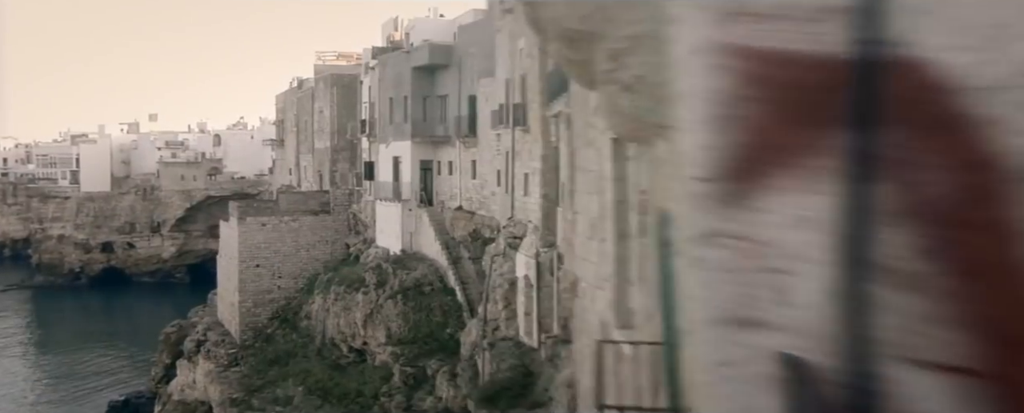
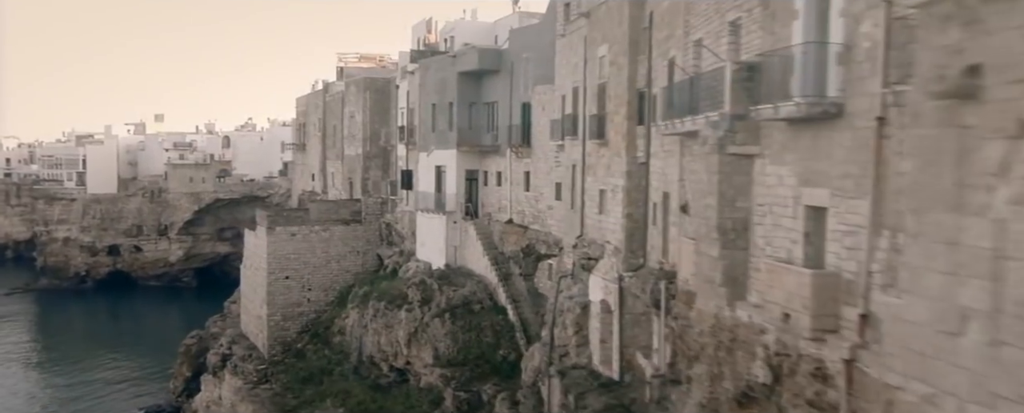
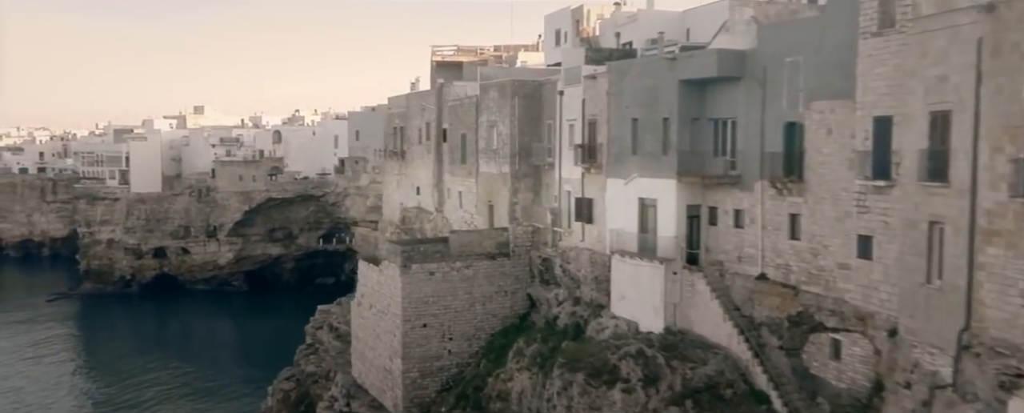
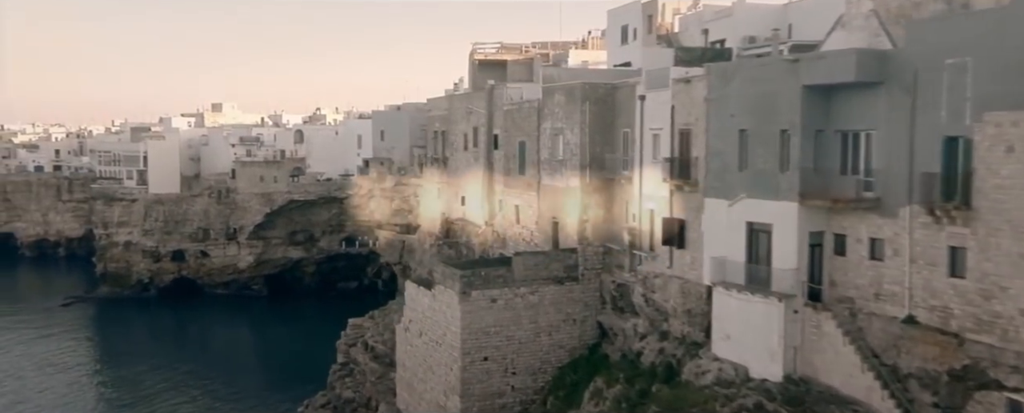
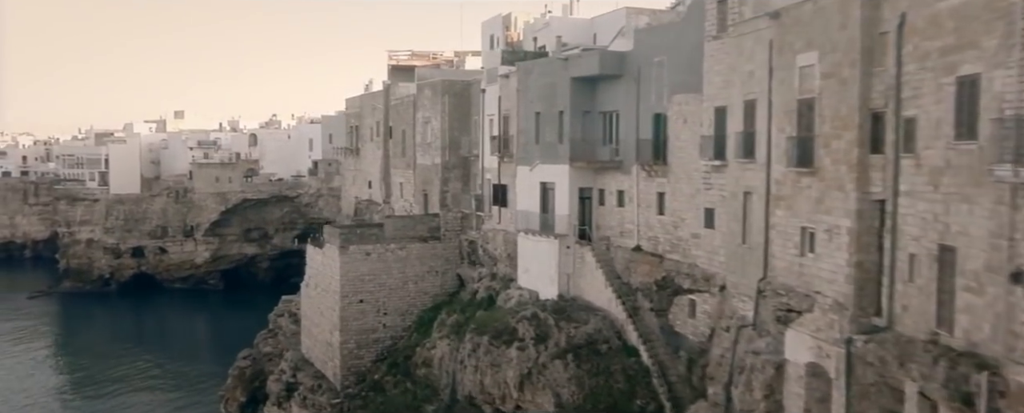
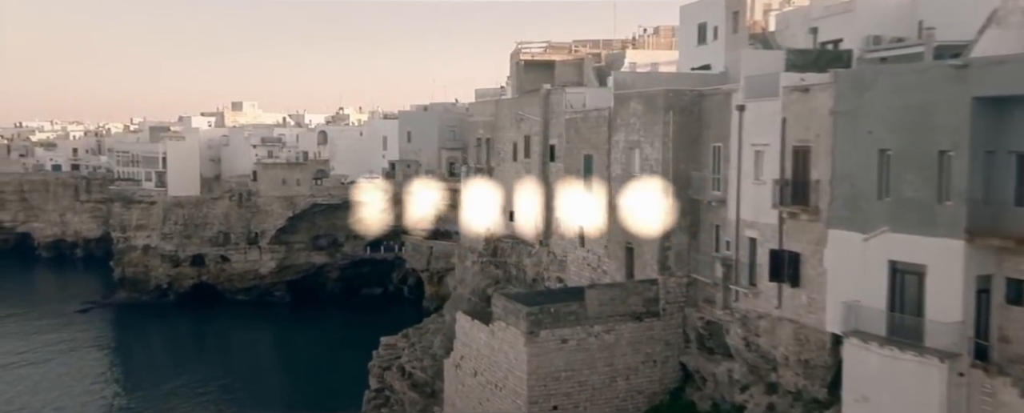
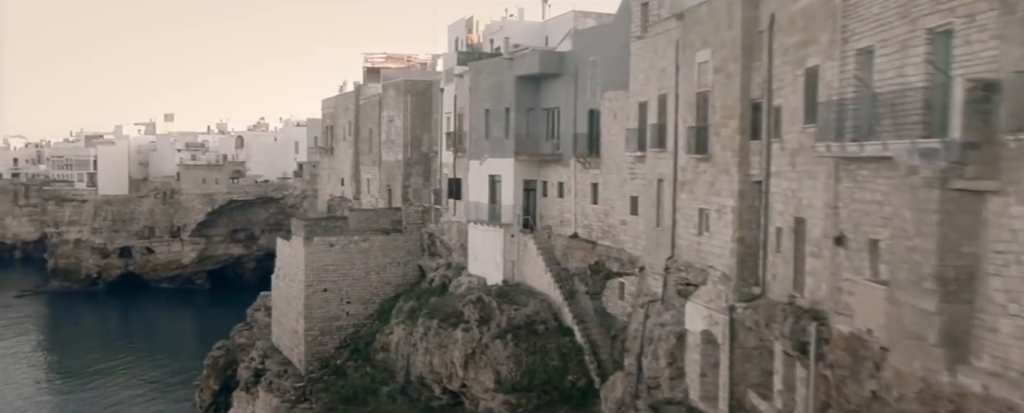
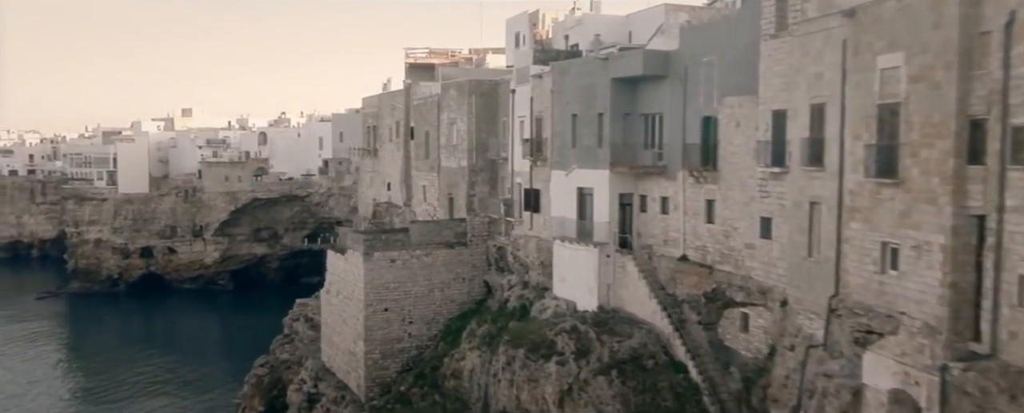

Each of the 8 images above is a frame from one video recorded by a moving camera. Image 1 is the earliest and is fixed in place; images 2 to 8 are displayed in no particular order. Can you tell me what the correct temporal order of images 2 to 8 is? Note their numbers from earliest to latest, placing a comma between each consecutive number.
2, 7, 5, 8, 3, 4, 6
